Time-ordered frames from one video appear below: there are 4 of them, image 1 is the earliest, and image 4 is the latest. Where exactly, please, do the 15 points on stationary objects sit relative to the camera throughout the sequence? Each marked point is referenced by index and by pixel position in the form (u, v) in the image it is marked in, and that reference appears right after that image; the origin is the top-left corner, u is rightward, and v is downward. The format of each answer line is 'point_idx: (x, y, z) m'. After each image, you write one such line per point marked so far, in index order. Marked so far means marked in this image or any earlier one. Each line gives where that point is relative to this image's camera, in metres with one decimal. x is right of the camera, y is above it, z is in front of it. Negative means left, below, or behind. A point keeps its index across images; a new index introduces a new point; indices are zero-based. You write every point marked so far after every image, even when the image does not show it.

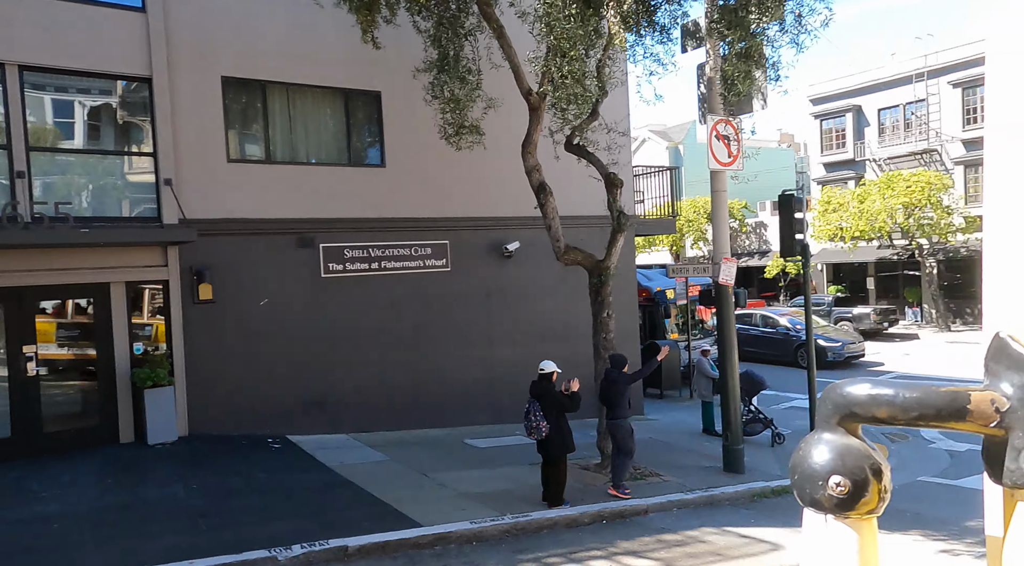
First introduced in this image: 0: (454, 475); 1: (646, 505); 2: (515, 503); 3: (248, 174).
0: (-0.7, -2.3, +9.8) m
1: (+1.5, -2.5, +9.5) m
2: (0.0, -2.3, +9.0) m
3: (-2.9, +1.1, +9.4) m
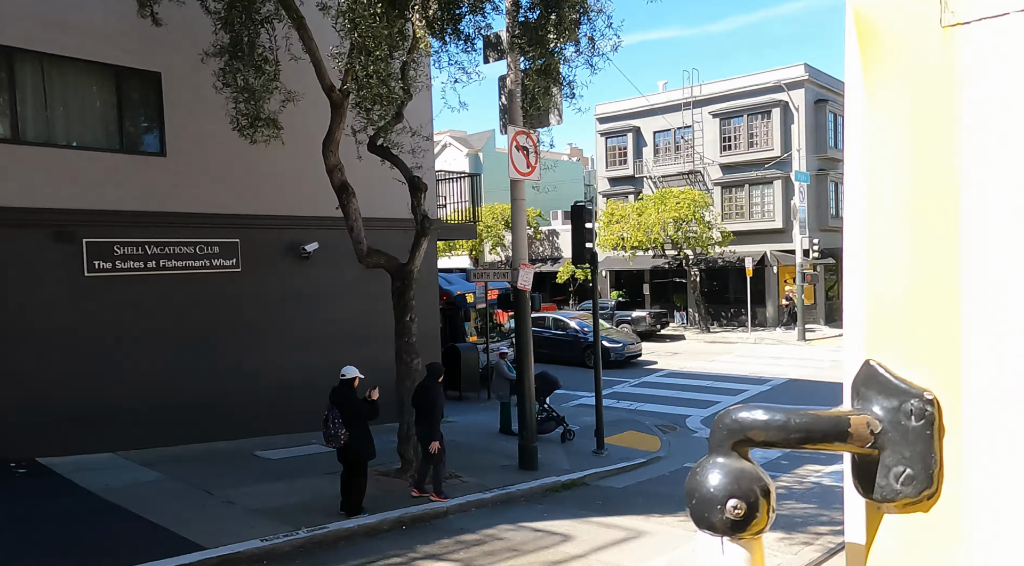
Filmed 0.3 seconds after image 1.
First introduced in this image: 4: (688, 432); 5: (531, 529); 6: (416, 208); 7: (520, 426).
0: (-2.9, -2.3, +9.3) m
1: (-0.7, -2.5, +9.5) m
2: (-2.1, -2.4, +8.7) m
3: (-5.0, +1.1, +8.4) m
4: (+3.8, -3.2, +18.3) m
5: (+0.2, -2.7, +9.2) m
6: (-1.2, +0.9, +10.4) m
7: (+0.1, -2.1, +12.4) m
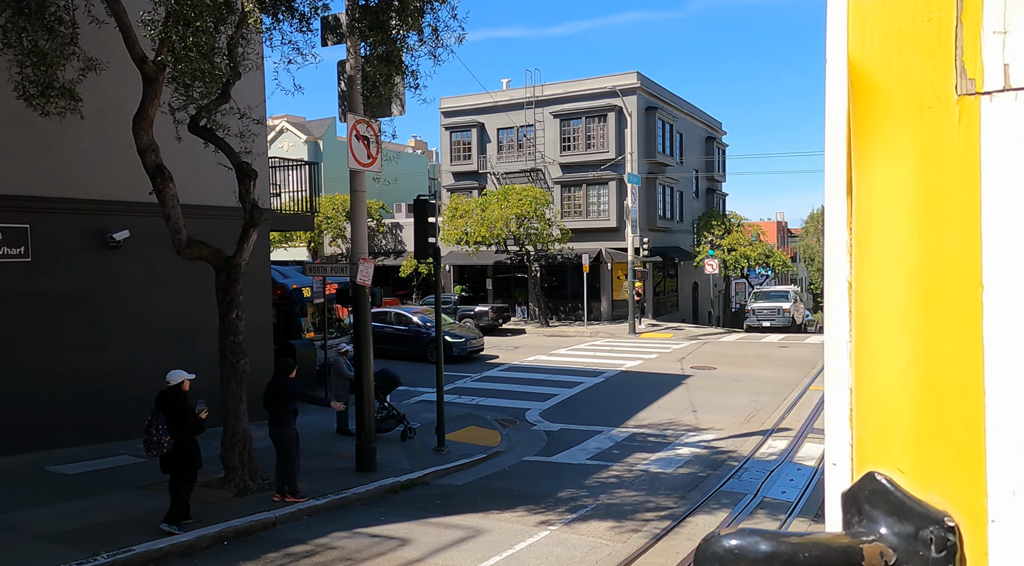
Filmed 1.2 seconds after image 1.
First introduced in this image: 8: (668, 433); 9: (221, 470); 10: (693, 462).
0: (-4.6, -2.2, +8.2) m
1: (-2.5, -2.5, +8.9) m
2: (-3.6, -2.3, +7.8) m
3: (-6.4, +1.2, +7.0) m
4: (+0.3, -3.1, +18.3) m
5: (-1.5, -2.6, +8.7) m
6: (-3.1, +1.0, +9.7) m
7: (-2.2, -2.0, +11.8) m
8: (+3.2, -3.1, +17.4) m
9: (-3.5, -2.2, +10.1) m
10: (+3.1, -3.1, +14.6) m
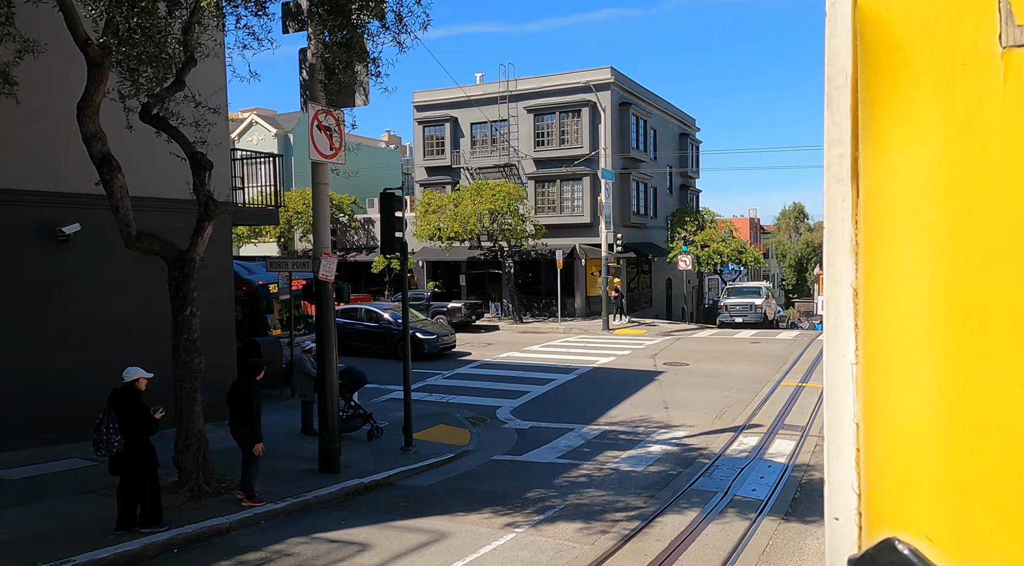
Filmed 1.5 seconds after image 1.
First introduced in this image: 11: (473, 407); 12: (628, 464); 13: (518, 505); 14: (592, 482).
0: (-4.9, -2.2, +7.8) m
1: (-2.8, -2.4, +8.5) m
2: (-4.0, -2.3, +7.4) m
3: (-6.7, +1.3, +6.5) m
4: (-0.3, -3.0, +18.1) m
5: (-1.9, -2.6, +8.4) m
6: (-3.4, +1.0, +9.3) m
7: (-2.6, -2.0, +11.5) m
8: (+2.6, -3.0, +17.2) m
9: (-3.9, -2.2, +9.7) m
10: (+2.6, -3.0, +14.4) m
11: (-0.9, -2.9, +19.8) m
12: (+1.9, -3.0, +14.0) m
13: (+0.1, -2.8, +10.7) m
14: (+1.2, -2.9, +12.5) m
